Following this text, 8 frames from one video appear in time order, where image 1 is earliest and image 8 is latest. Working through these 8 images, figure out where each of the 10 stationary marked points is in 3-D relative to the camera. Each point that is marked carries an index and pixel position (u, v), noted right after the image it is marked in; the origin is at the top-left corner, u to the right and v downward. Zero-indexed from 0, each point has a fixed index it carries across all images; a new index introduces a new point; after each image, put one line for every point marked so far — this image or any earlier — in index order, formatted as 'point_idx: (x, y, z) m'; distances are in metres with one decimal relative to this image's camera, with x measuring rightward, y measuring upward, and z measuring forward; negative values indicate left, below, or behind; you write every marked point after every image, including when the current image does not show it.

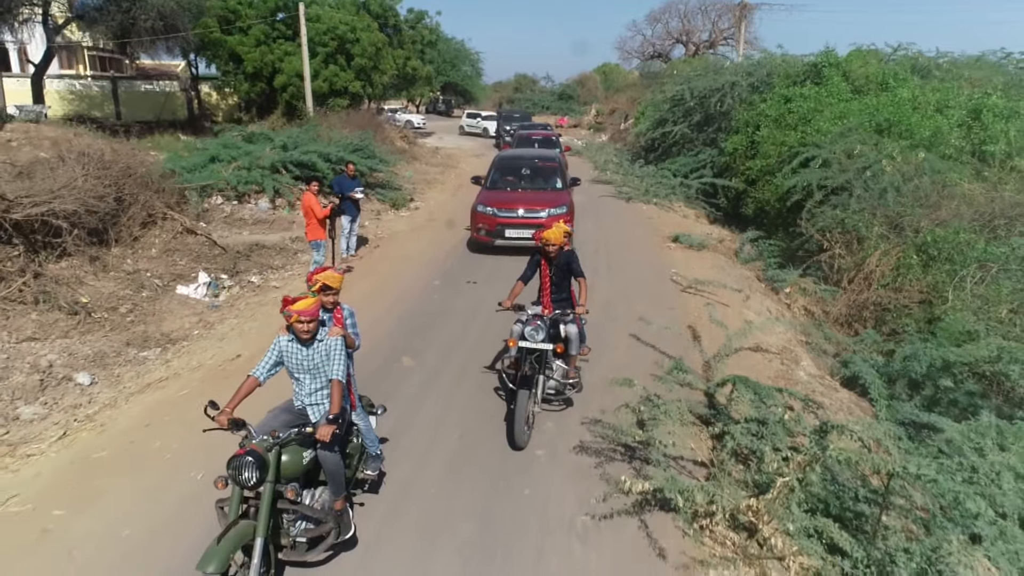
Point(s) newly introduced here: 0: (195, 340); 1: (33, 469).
0: (-3.2, -0.5, +7.2) m
1: (-3.1, -1.2, +4.7) m
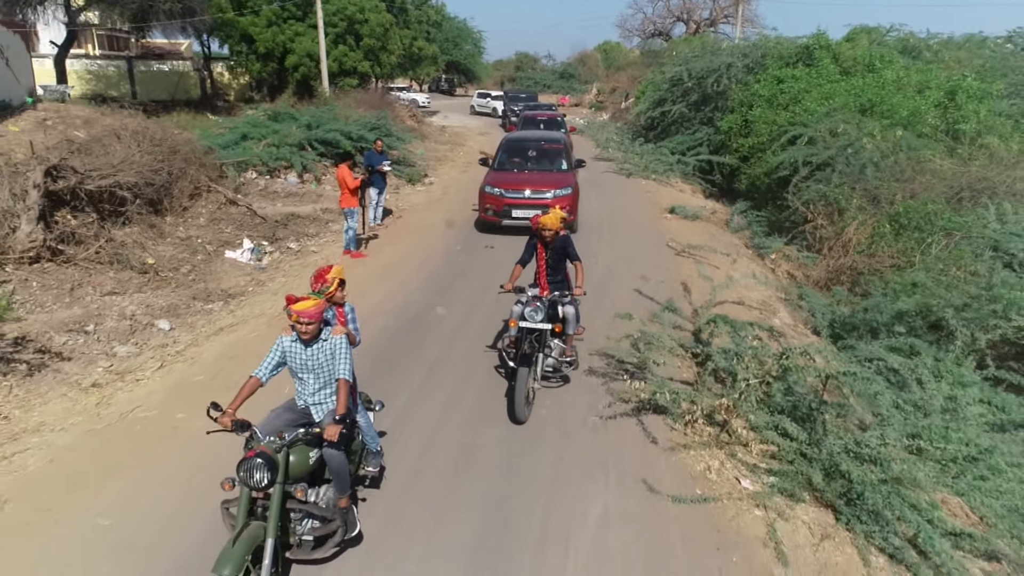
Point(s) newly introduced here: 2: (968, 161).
0: (-3.0, -0.1, +8.2) m
1: (-3.0, -0.8, +5.8) m
2: (+7.7, +2.2, +11.8) m
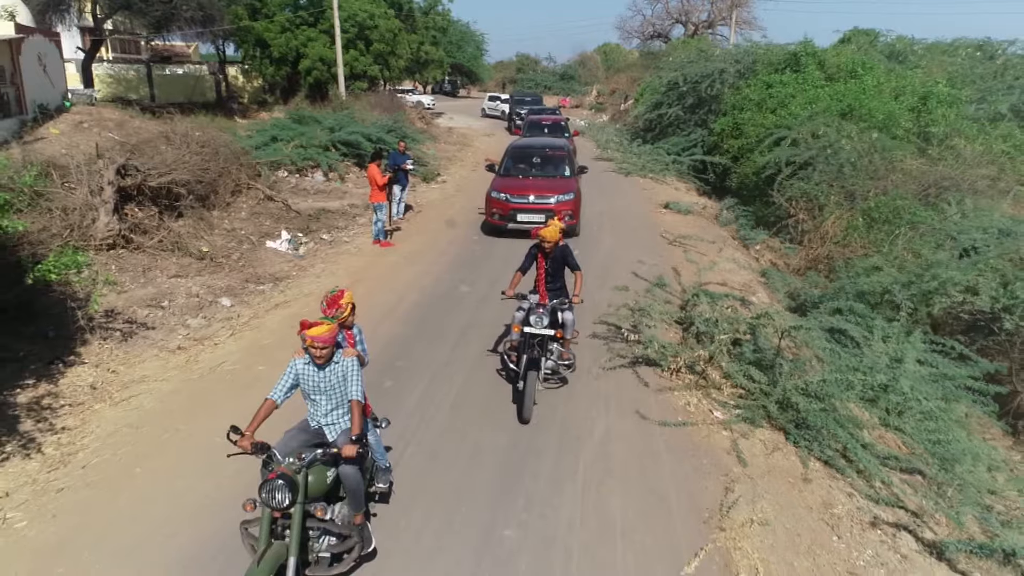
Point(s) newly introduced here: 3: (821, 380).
0: (-2.9, +0.1, +9.4) m
1: (-2.8, -0.6, +7.0) m
2: (+7.8, +2.4, +13.0) m
3: (+2.5, -0.8, +5.6) m
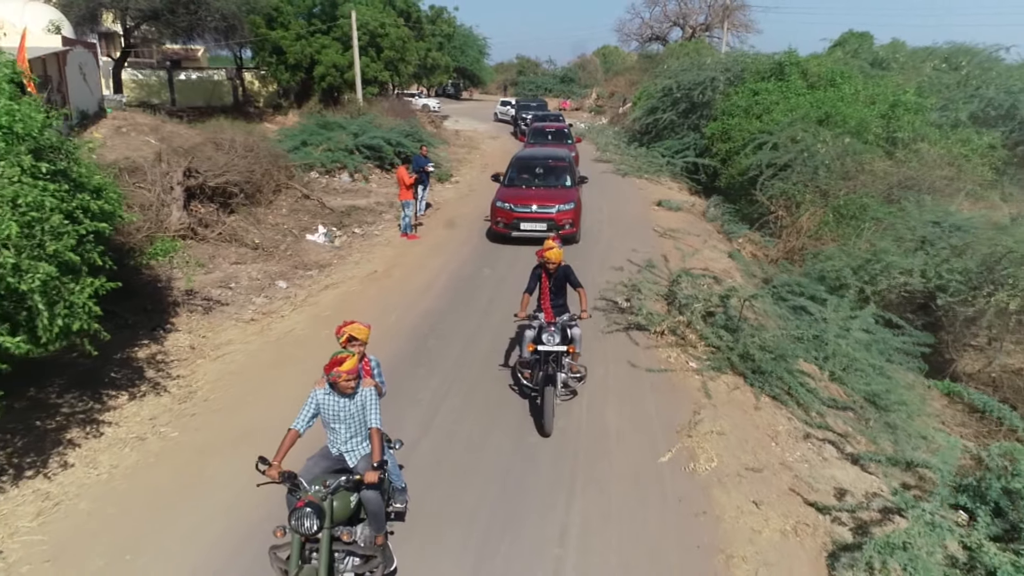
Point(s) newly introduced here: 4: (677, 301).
0: (-2.7, +0.3, +10.9) m
1: (-2.6, -0.4, +8.5) m
2: (+8.0, +2.6, +14.5) m
3: (+2.6, -0.5, +7.1) m
4: (+1.9, -0.1, +8.1) m
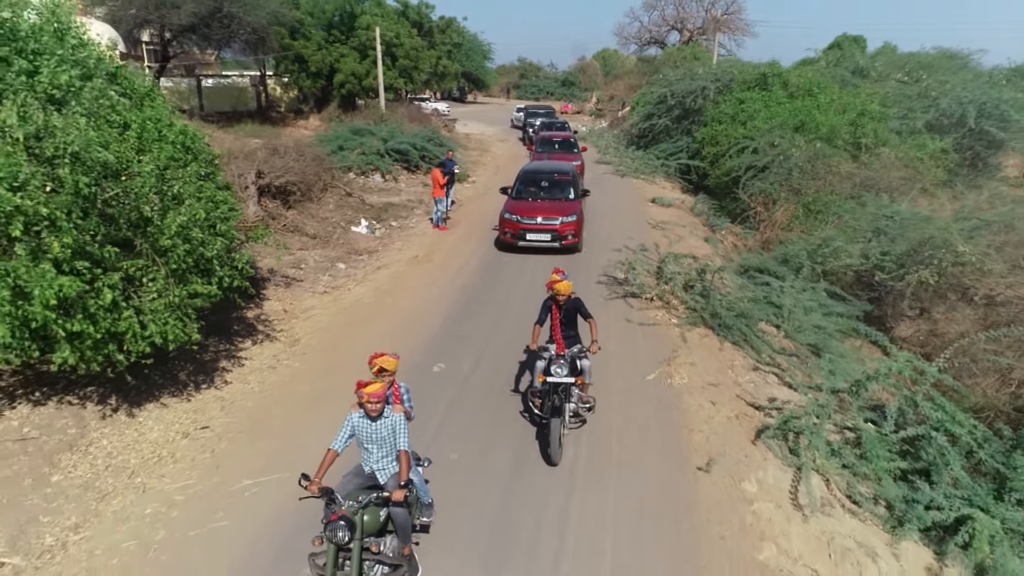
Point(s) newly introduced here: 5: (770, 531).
0: (-2.4, +0.7, +13.0) m
1: (-2.3, -0.1, +10.6) m
2: (+8.3, +2.9, +16.7) m
3: (+3.0, -0.2, +9.3) m
4: (+2.2, +0.2, +10.2) m
5: (+1.9, -1.7, +5.2) m
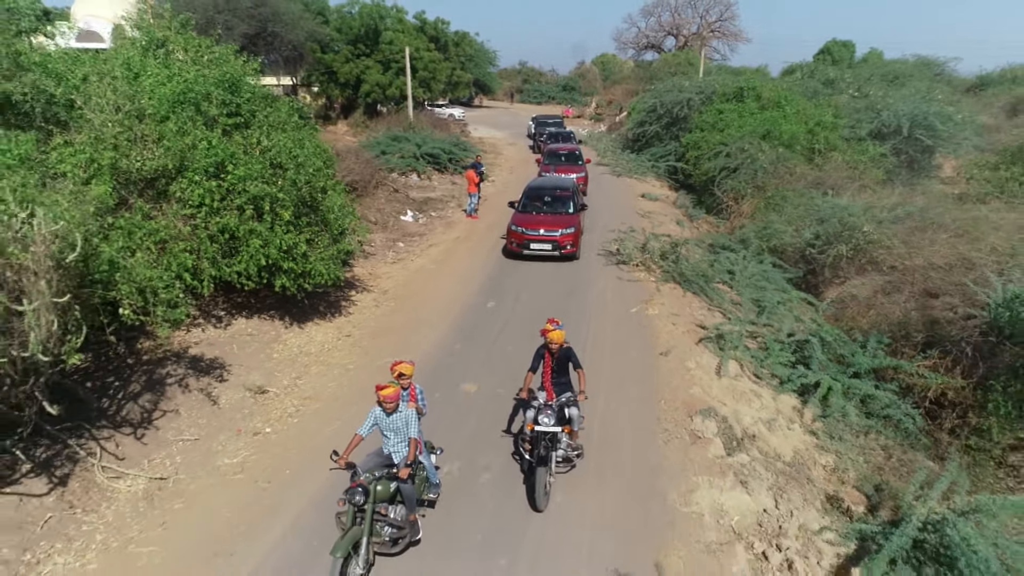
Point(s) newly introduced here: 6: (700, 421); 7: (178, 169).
0: (-1.9, +1.3, +16.7) m
1: (-1.9, +0.5, +14.2) m
2: (+8.7, +3.5, +20.3) m
3: (+3.4, +0.4, +12.9) m
4: (+2.6, +0.8, +13.9) m
5: (+2.3, -1.1, +8.8) m
6: (+2.1, -1.4, +7.8) m
7: (-4.0, +1.4, +8.4) m
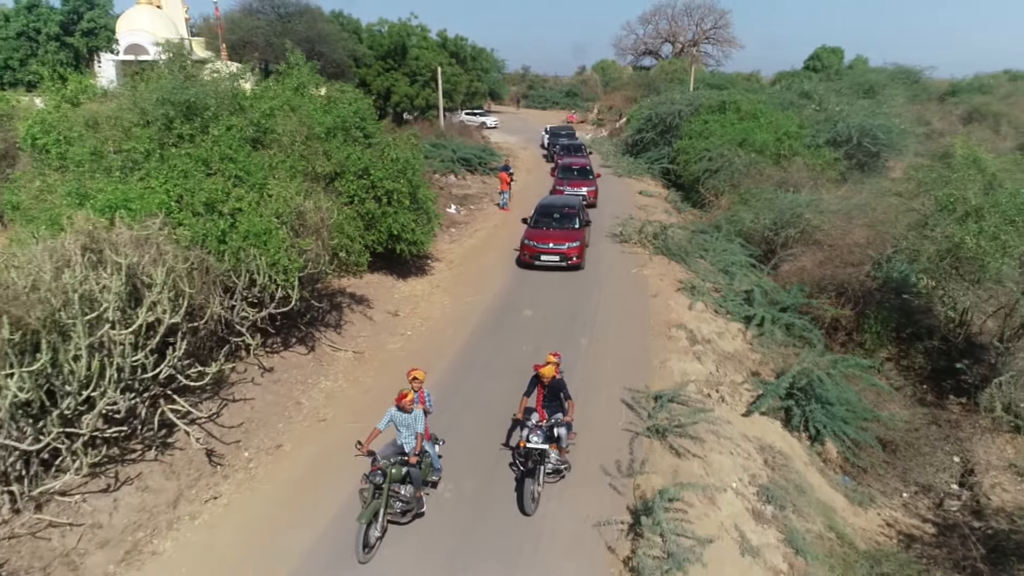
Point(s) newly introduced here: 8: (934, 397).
0: (-1.2, +2.0, +21.2) m
1: (-1.1, +1.2, +18.8) m
2: (+9.5, +4.2, +24.9) m
3: (+4.2, +1.1, +17.5) m
4: (+3.4, +1.5, +18.4) m
5: (+3.1, -0.4, +13.4) m
6: (+2.8, -0.7, +12.3) m
7: (-3.2, +2.1, +12.9) m
8: (+7.2, -1.9, +12.1) m
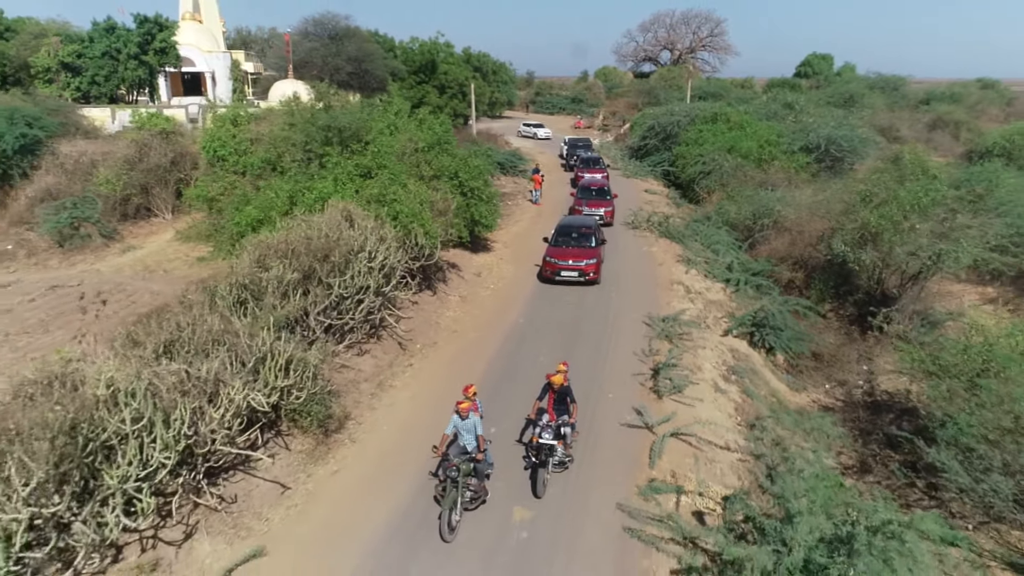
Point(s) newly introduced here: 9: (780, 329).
0: (0.0, +2.7, +26.5) m
1: (+0.1, +2.0, +24.1) m
2: (+10.7, +5.0, +30.2) m
3: (+5.4, +1.9, +22.7) m
4: (+4.6, +2.3, +23.7) m
5: (+4.3, +0.4, +18.6) m
6: (+4.1, +0.1, +17.6) m
7: (-1.9, +2.9, +18.2) m
8: (+8.5, -1.1, +17.4) m
9: (+6.0, -0.9, +15.8) m
